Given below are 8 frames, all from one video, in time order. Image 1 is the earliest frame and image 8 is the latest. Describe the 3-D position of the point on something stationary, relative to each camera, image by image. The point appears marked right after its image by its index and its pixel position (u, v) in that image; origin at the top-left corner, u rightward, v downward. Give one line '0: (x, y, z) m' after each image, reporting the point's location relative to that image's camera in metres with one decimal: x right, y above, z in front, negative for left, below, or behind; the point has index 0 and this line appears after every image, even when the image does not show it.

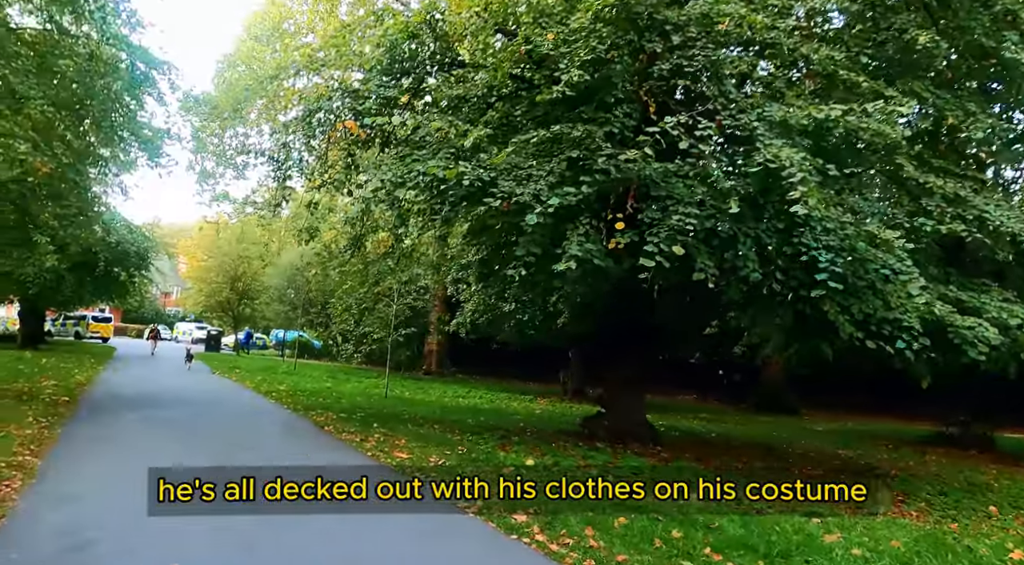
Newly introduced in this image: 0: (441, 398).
0: (-1.9, -3.1, +18.2) m
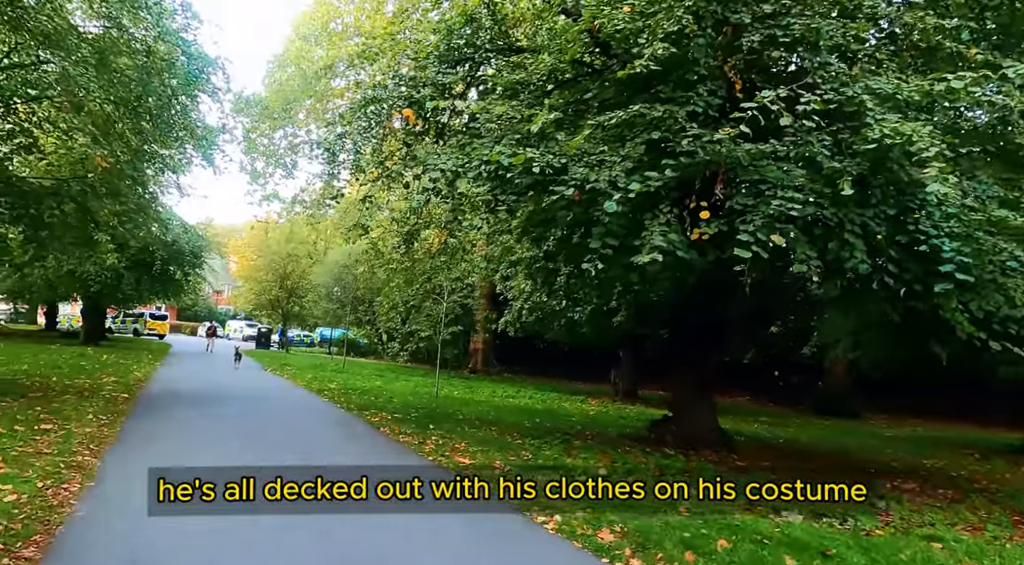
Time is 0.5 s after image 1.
0: (-0.5, -3.1, +17.8) m
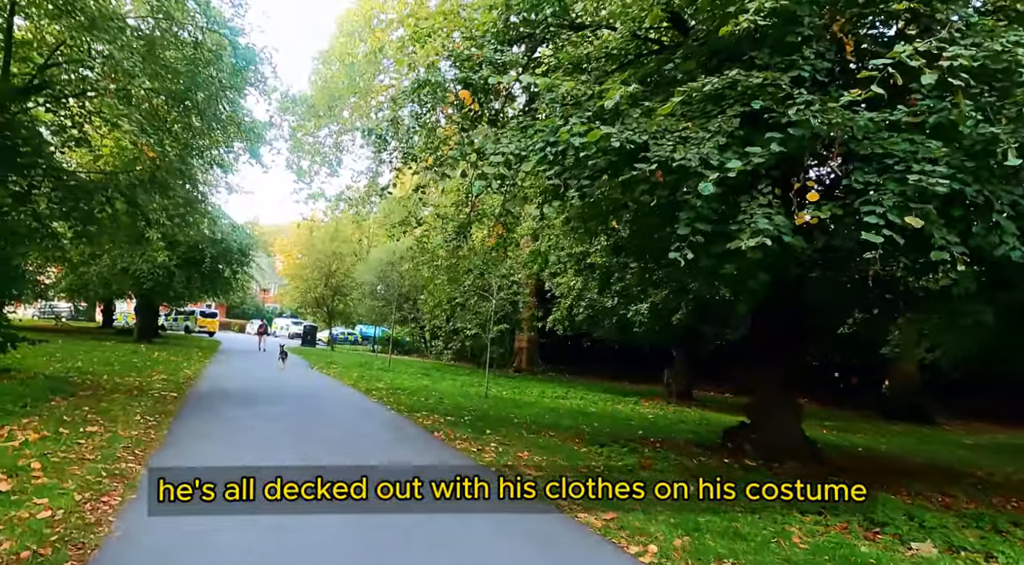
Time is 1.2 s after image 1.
0: (+0.8, -3.0, +17.2) m
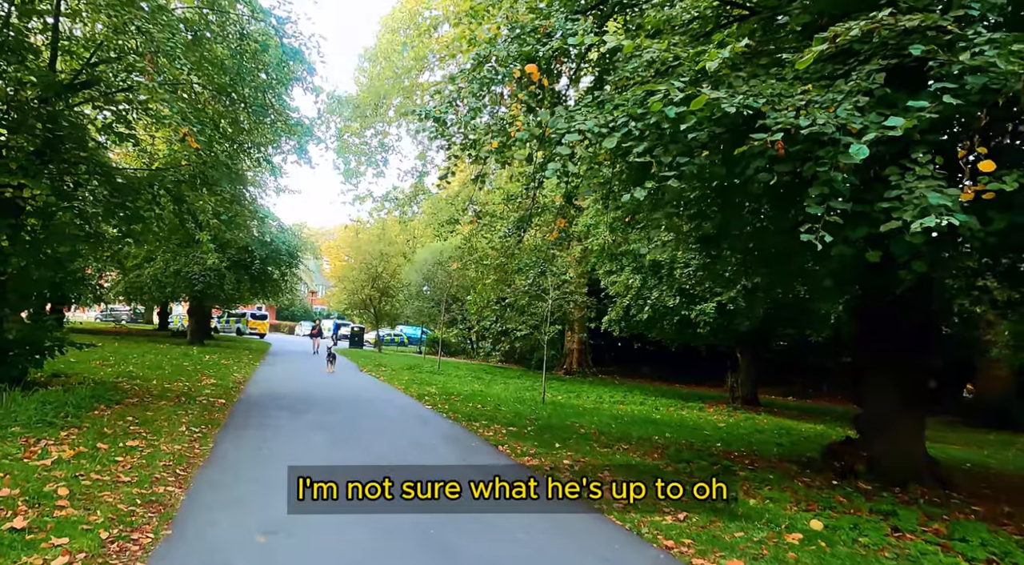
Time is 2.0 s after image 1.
0: (+2.2, -3.0, +16.3) m
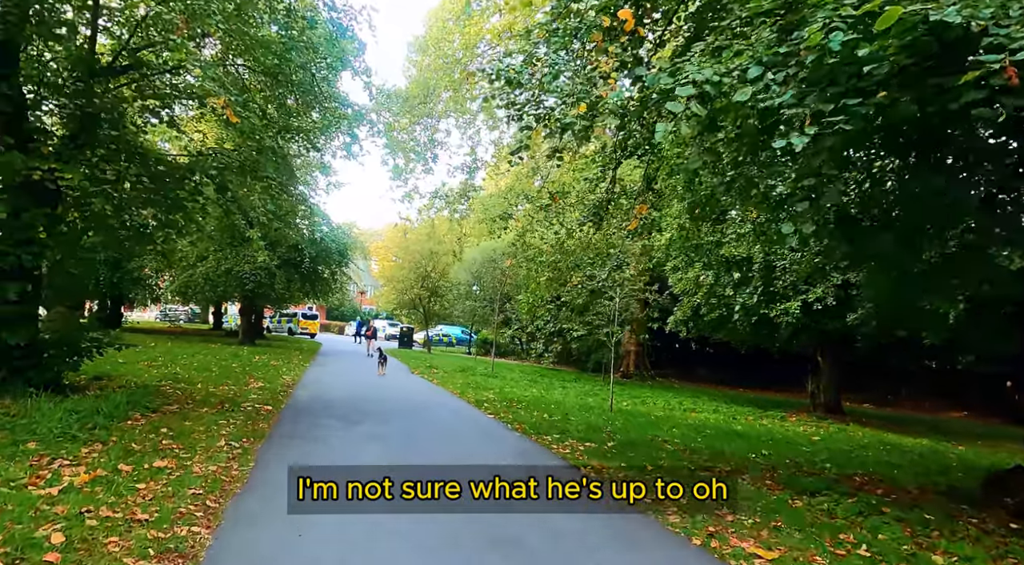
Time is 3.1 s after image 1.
0: (+3.6, -2.9, +14.9) m
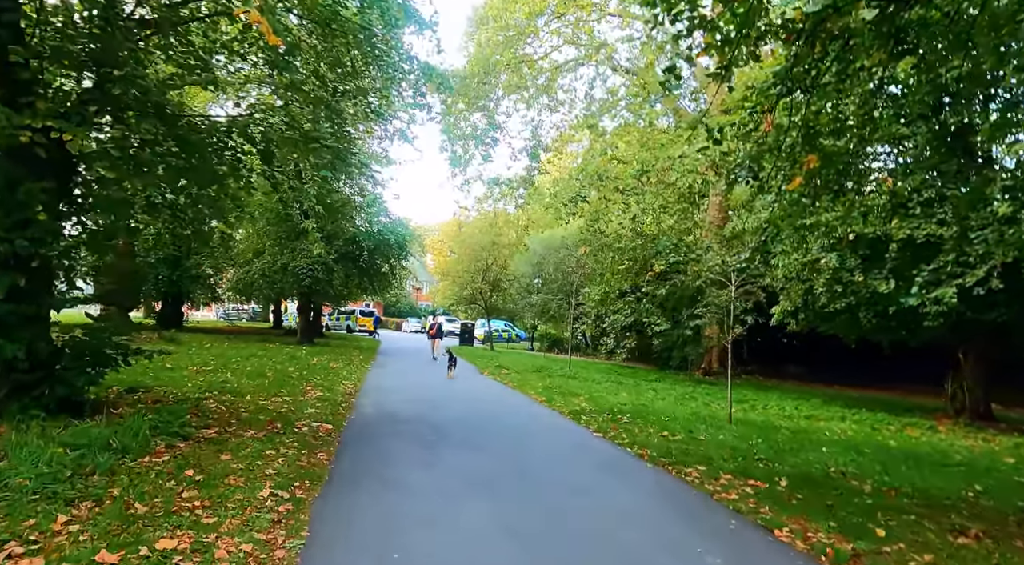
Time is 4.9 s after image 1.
0: (+5.4, -2.6, +12.5) m
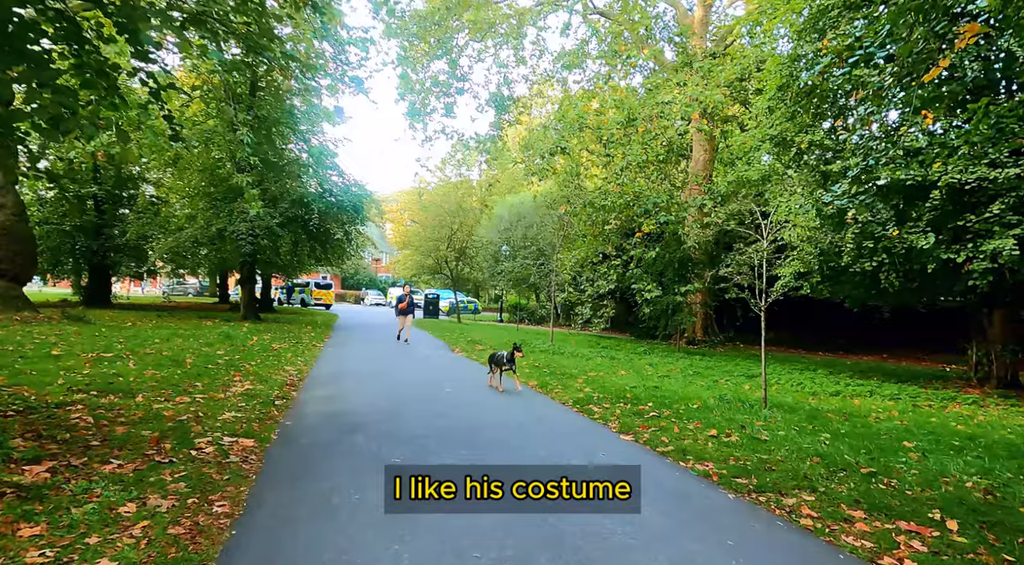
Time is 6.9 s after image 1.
0: (+5.2, -1.9, +10.4) m
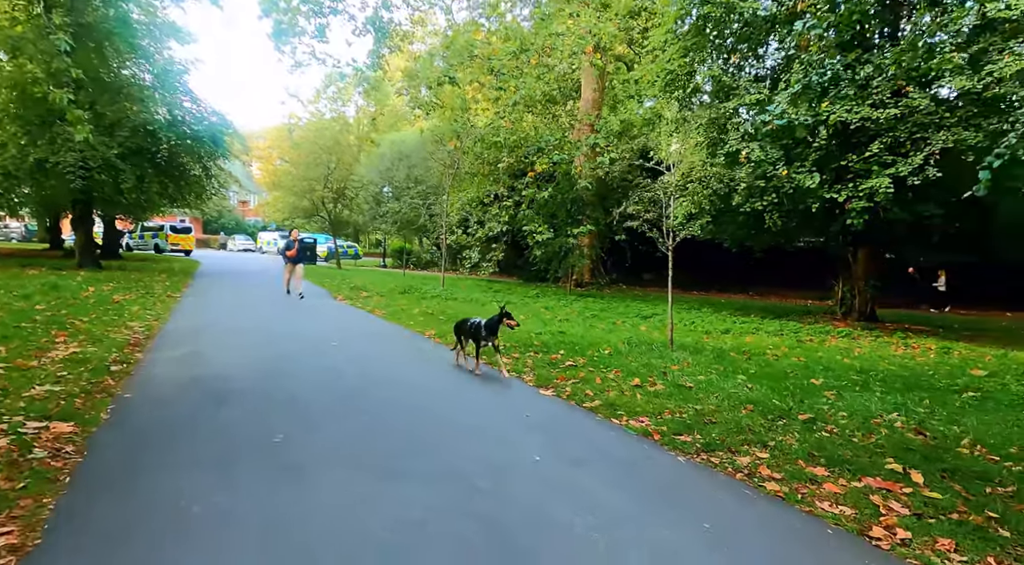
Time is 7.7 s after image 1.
0: (+3.6, -0.9, +10.3) m
